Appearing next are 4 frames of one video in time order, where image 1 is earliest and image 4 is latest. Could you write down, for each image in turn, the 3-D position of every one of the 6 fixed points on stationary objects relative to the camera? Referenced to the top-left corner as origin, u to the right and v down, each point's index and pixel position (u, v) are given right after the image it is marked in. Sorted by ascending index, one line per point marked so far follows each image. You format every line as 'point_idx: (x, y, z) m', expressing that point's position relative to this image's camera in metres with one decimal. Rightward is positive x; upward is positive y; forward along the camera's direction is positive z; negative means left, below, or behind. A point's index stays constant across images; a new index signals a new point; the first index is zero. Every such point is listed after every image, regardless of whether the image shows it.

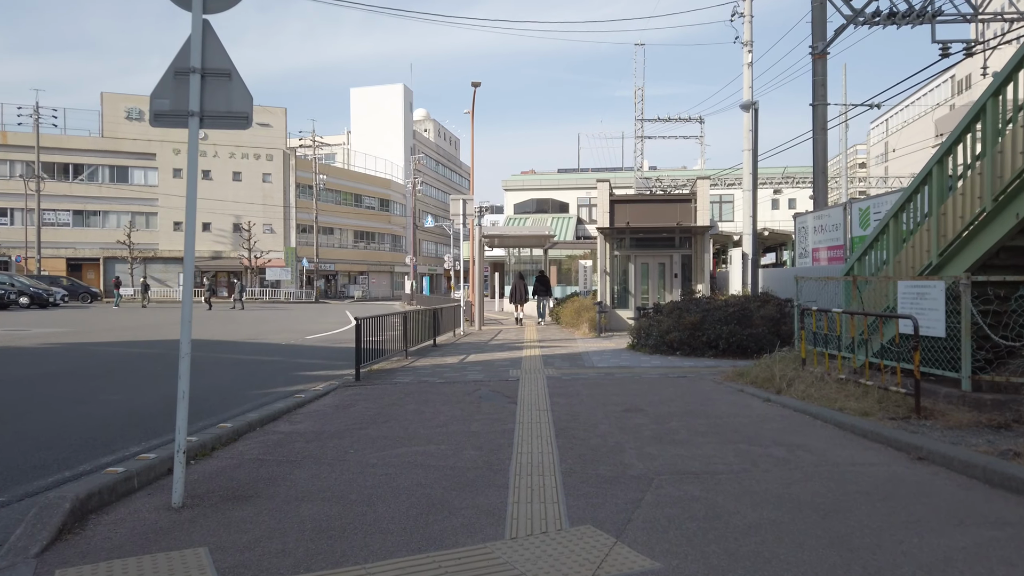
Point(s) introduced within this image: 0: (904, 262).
0: (+4.7, +0.3, +9.0) m
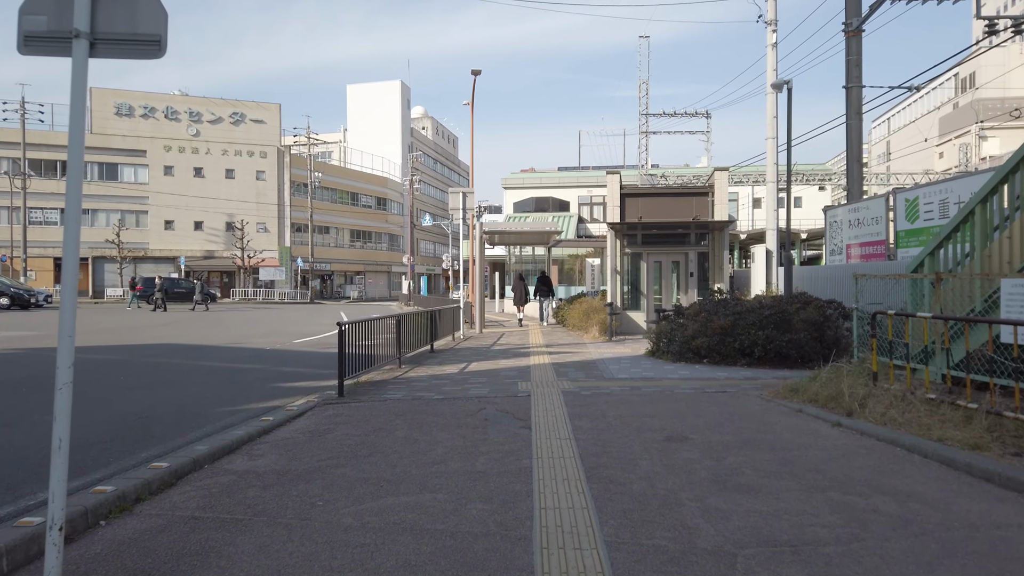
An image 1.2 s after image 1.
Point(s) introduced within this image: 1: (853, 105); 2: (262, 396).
0: (+4.9, +0.3, +7.5) m
1: (+7.2, +3.9, +15.8) m
2: (-3.5, -1.5, +10.6) m
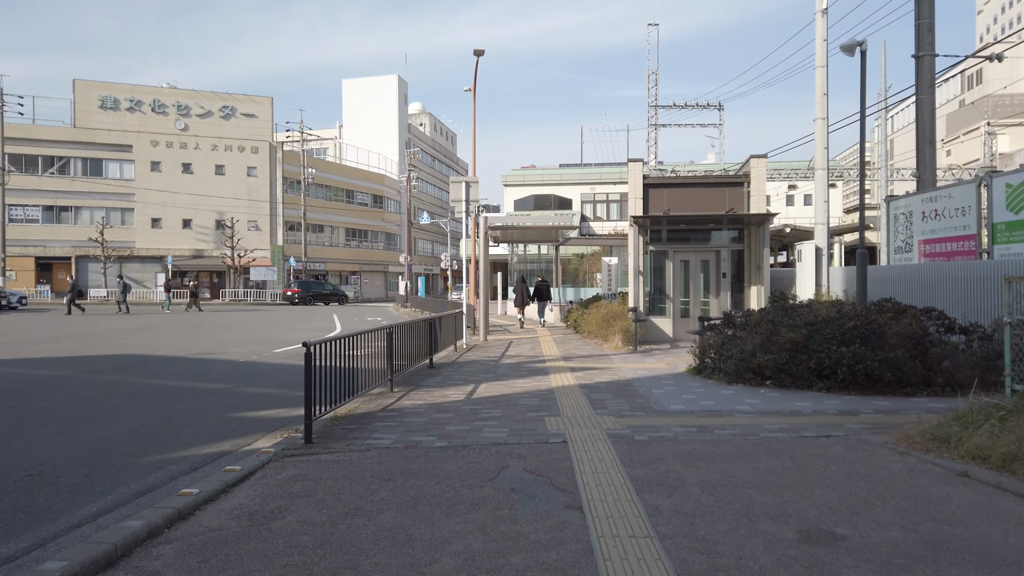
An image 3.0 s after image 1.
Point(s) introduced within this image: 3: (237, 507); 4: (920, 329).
0: (+5.1, +0.2, +5.1) m
1: (+7.5, +3.8, +13.5) m
2: (-3.3, -1.6, +8.2) m
3: (-1.8, -1.4, +4.9) m
4: (+5.0, -0.5, +9.2) m
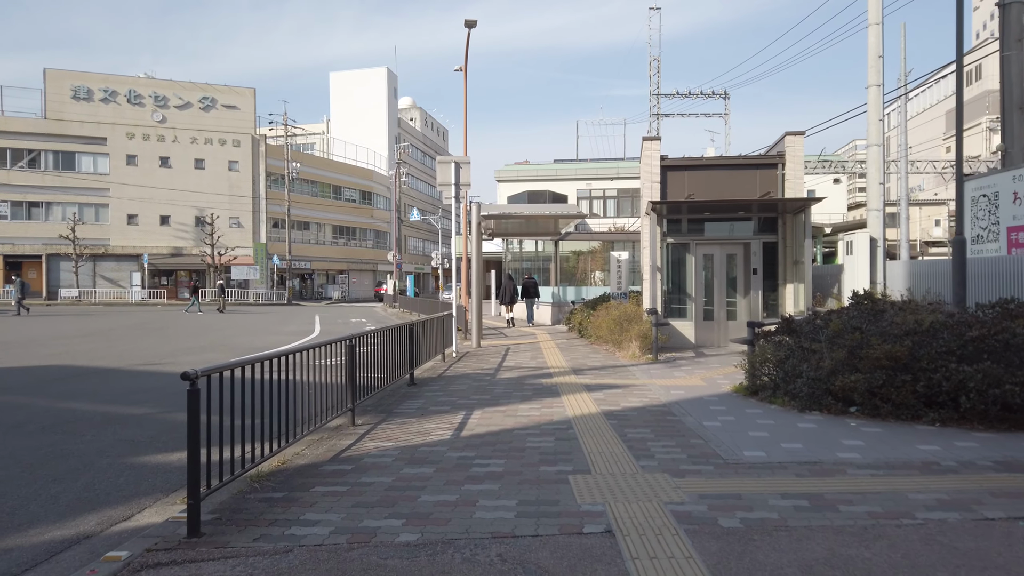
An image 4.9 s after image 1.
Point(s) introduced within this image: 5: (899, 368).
0: (+5.2, +0.3, +2.7) m
1: (+7.5, +3.8, +11.1) m
2: (-3.2, -1.6, +5.7) m
3: (-1.7, -1.4, +2.4) m
4: (+5.1, -0.5, +6.8) m
5: (+3.7, -0.8, +7.0) m
